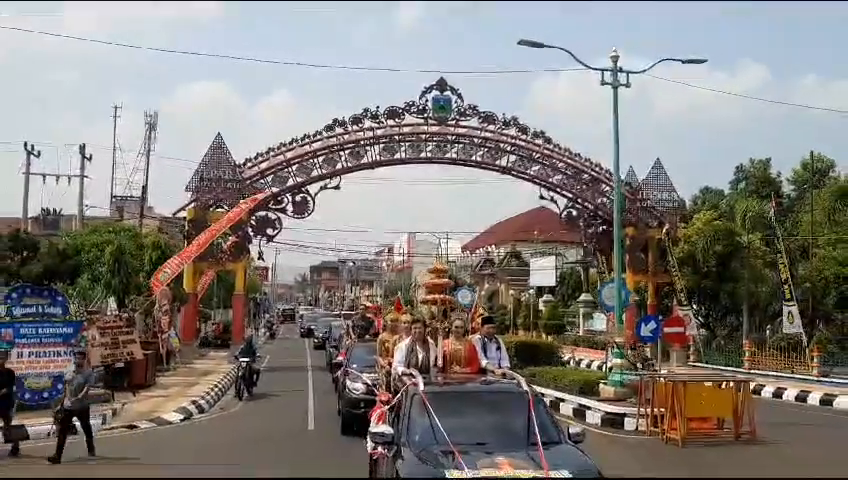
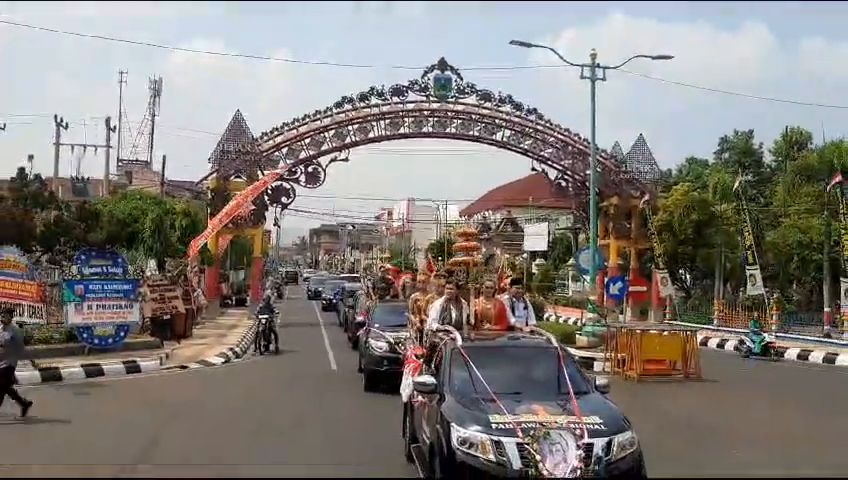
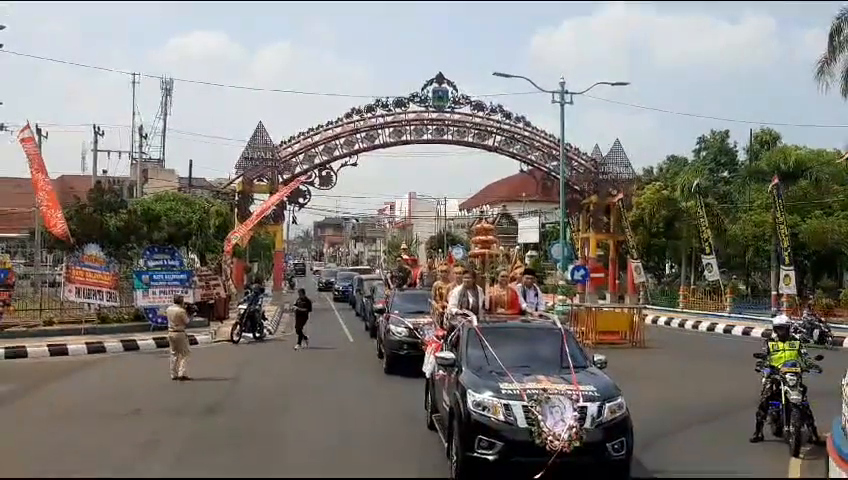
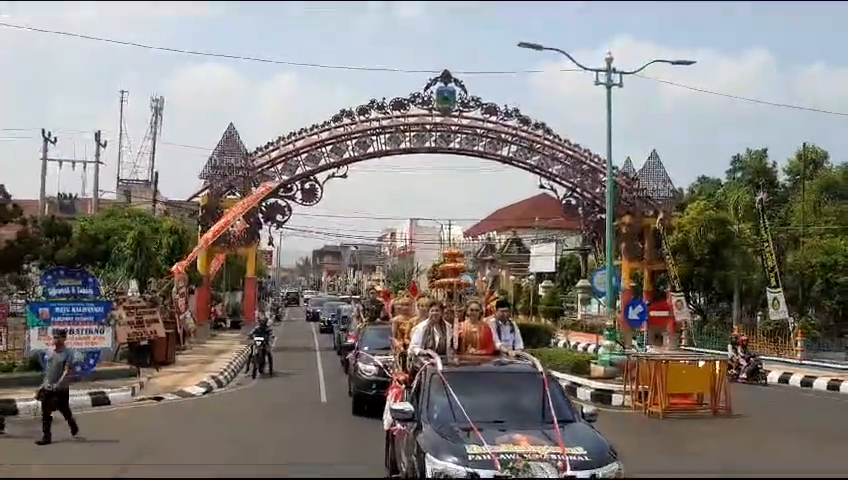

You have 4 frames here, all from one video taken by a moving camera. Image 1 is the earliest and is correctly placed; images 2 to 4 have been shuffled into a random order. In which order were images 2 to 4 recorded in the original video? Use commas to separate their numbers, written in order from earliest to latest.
4, 2, 3
